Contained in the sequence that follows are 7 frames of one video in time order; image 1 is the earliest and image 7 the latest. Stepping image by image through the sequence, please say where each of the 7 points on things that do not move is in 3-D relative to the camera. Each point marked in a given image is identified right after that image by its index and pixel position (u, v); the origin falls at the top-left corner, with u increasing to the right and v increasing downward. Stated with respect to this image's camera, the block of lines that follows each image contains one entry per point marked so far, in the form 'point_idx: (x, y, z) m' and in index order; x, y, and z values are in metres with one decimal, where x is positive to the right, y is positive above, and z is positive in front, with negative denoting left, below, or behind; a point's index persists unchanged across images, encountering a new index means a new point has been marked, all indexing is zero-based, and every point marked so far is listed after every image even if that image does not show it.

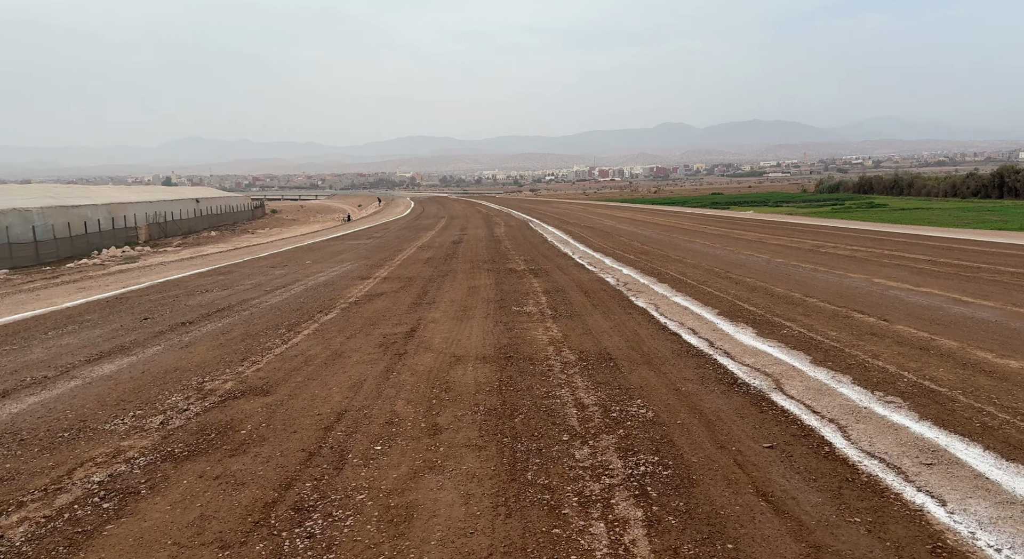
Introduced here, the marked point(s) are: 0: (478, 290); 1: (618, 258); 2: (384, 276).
0: (-0.6, -0.2, +14.4) m
1: (+2.7, +0.5, +20.1) m
2: (-3.0, +0.1, +17.9) m
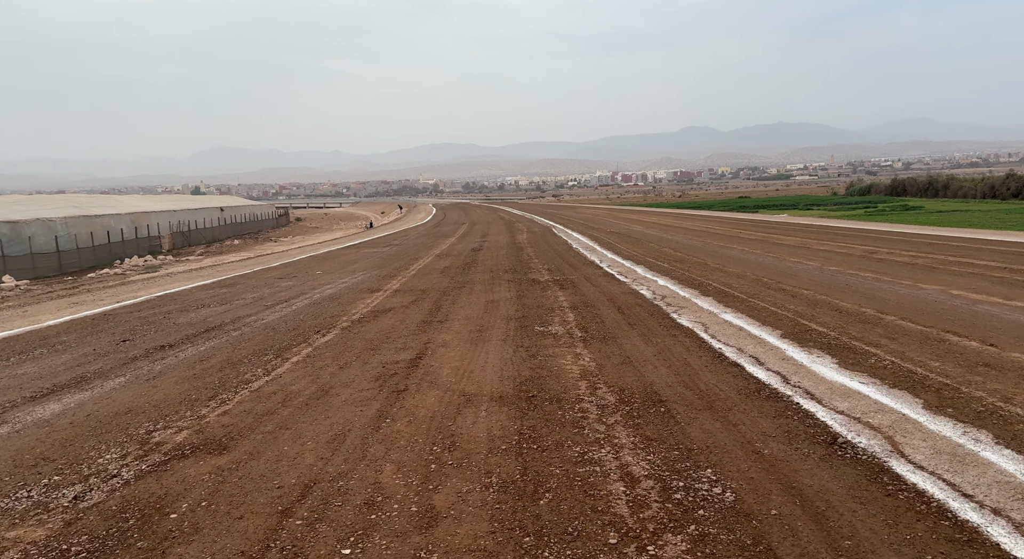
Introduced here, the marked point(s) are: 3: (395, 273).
0: (-0.2, -0.4, +12.8) m
1: (+3.3, +0.3, +18.4) m
2: (-2.5, -0.2, +16.4) m
3: (-3.0, +0.1, +19.8) m
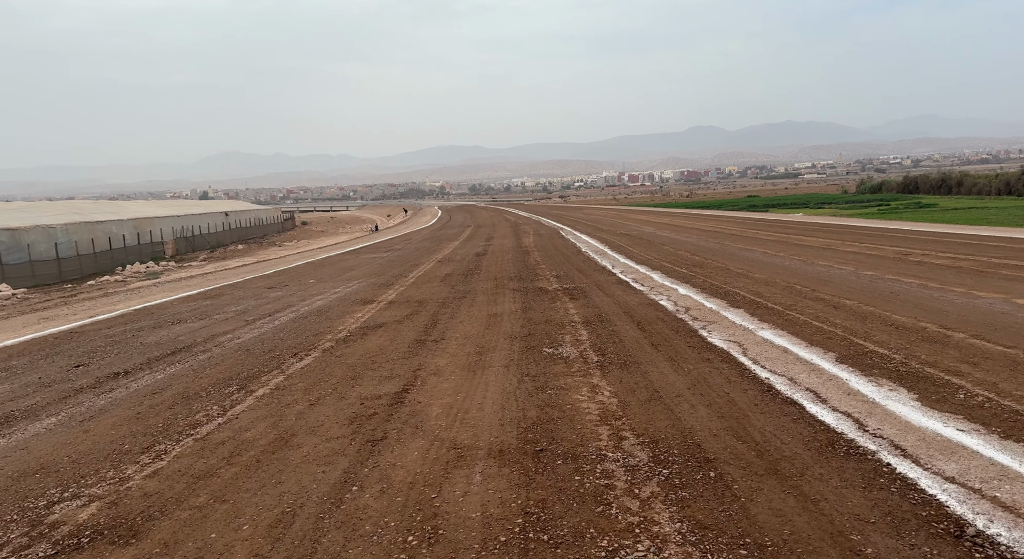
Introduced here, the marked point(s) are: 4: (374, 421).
0: (-0.1, -0.6, +11.4) m
1: (+3.5, +0.1, +17.0) m
2: (-2.3, -0.4, +15.0) m
3: (-2.8, -0.1, +18.4) m
4: (-1.1, -1.1, +6.3) m
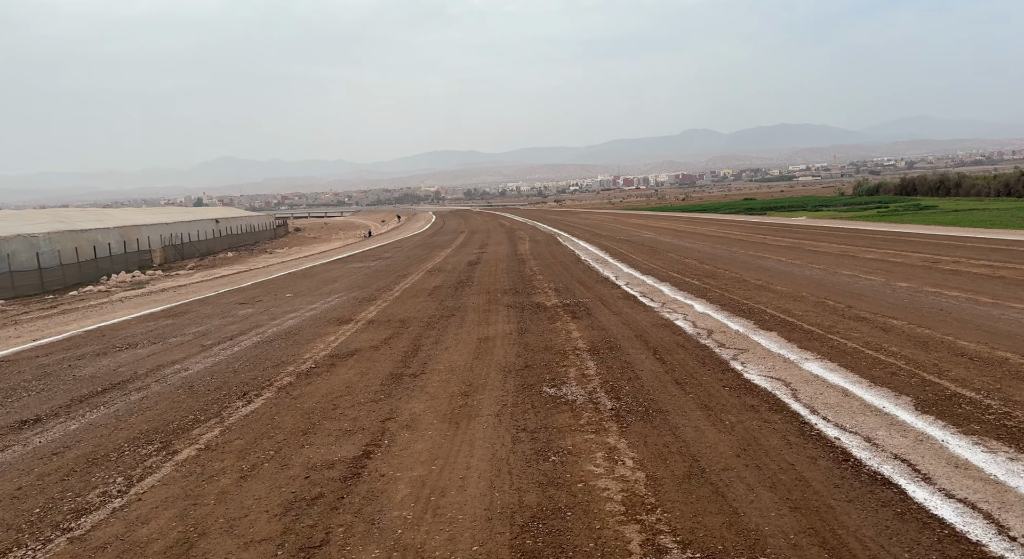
0: (-0.2, -0.9, +9.8) m
1: (+3.3, -0.1, +15.4) m
2: (-2.4, -0.7, +13.4) m
3: (-2.9, -0.4, +16.8) m
4: (-1.2, -1.4, +4.6) m
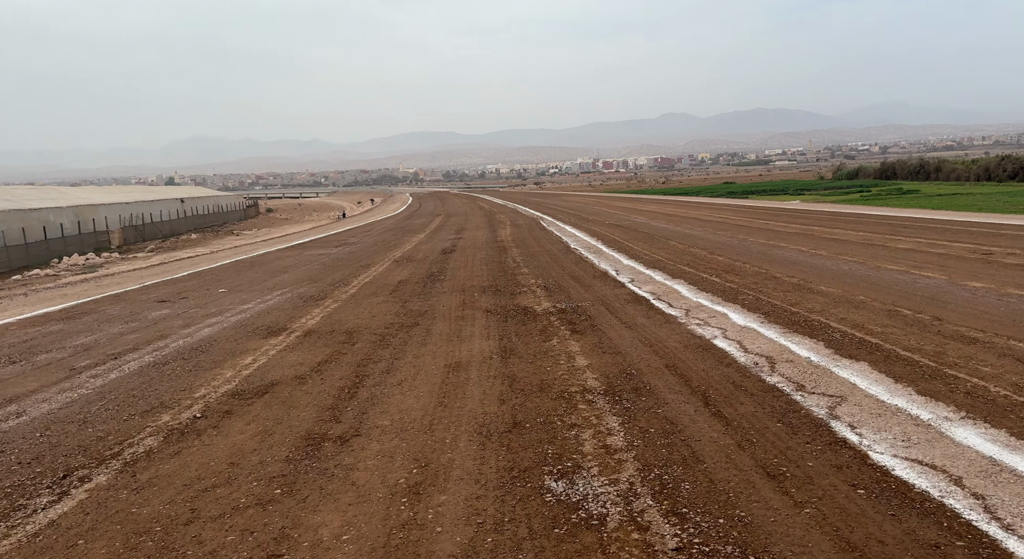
0: (-0.4, -0.9, +6.8) m
1: (+3.0, -0.1, +12.5) m
2: (-2.7, -0.6, +10.4) m
3: (-3.3, -0.3, +13.8) m
4: (-1.2, -1.5, +1.7) m
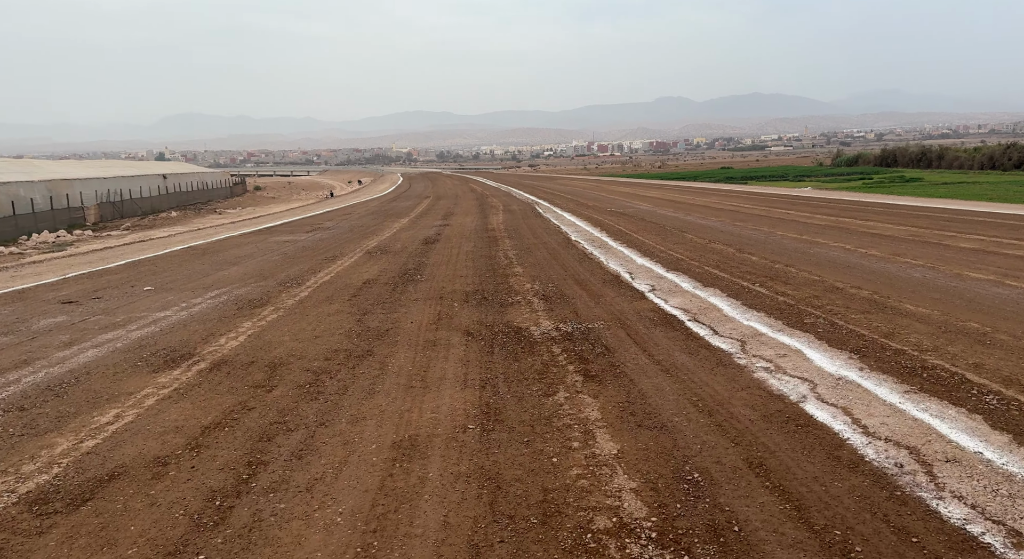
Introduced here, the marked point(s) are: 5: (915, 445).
0: (-0.5, -1.1, +4.1) m
1: (+2.9, -0.2, +9.8) m
2: (-2.8, -0.7, +7.6) m
3: (-3.5, -0.3, +11.0) m
4: (-1.3, -1.9, -1.1) m
5: (+2.4, -0.9, +4.7) m
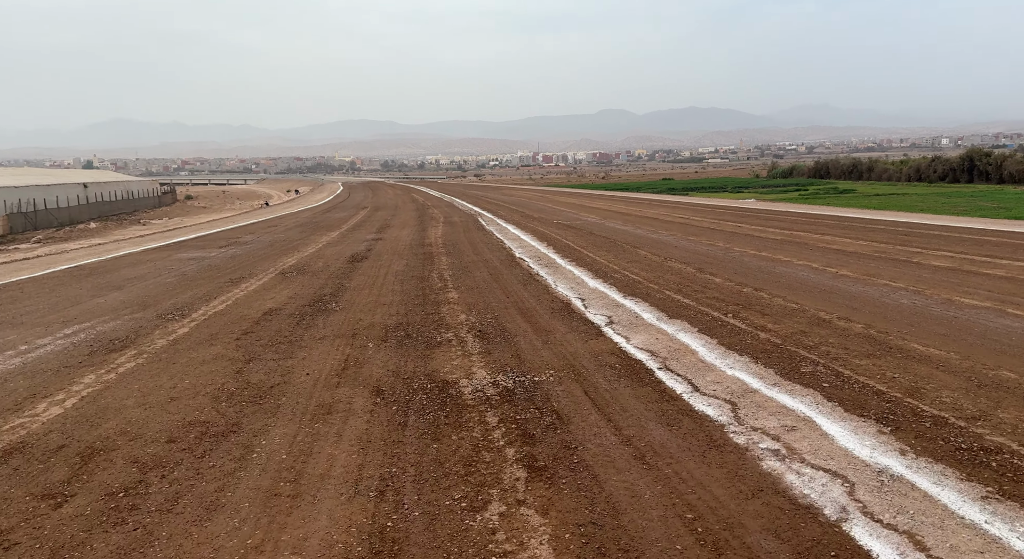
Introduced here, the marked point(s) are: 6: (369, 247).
0: (-0.8, -1.4, +2.1) m
1: (+2.1, -0.6, +8.1) m
2: (-3.4, -1.1, +5.5) m
3: (-4.3, -0.7, +8.8) m
4: (-1.2, -2.1, -3.1) m
5: (+2.0, -1.2, +3.0) m
6: (-3.6, +0.8, +19.2) m
